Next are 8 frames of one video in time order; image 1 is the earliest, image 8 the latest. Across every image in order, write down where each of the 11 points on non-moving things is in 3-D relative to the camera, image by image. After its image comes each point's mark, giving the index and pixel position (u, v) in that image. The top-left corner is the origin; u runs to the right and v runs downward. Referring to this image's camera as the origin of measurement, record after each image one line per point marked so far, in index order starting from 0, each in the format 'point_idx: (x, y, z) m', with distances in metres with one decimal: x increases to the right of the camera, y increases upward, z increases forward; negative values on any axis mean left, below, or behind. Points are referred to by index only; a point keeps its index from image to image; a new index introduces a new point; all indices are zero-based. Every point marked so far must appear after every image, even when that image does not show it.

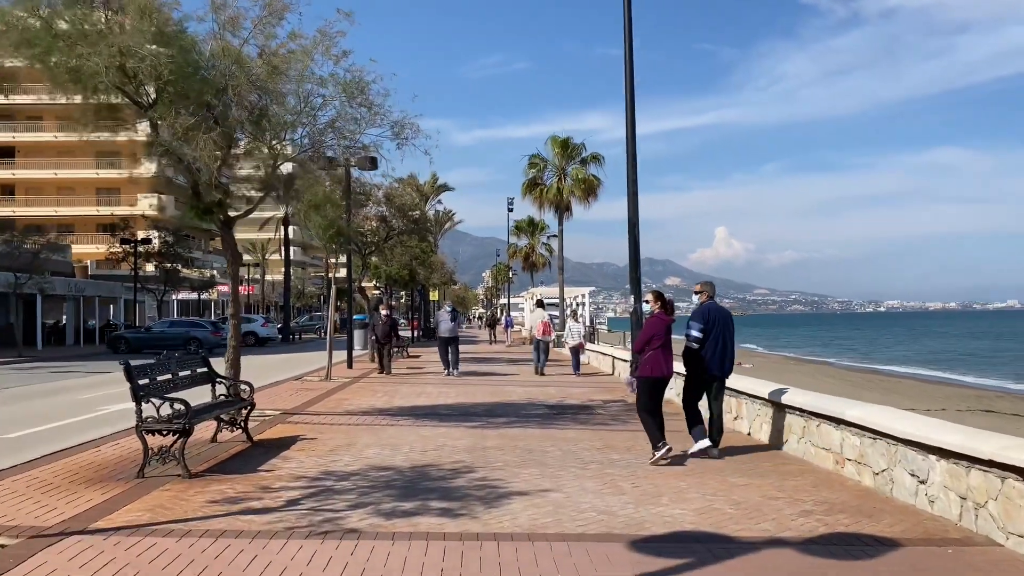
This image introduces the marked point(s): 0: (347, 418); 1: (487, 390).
0: (-2.3, -1.8, +11.7) m
1: (-0.5, -2.0, +15.9) m
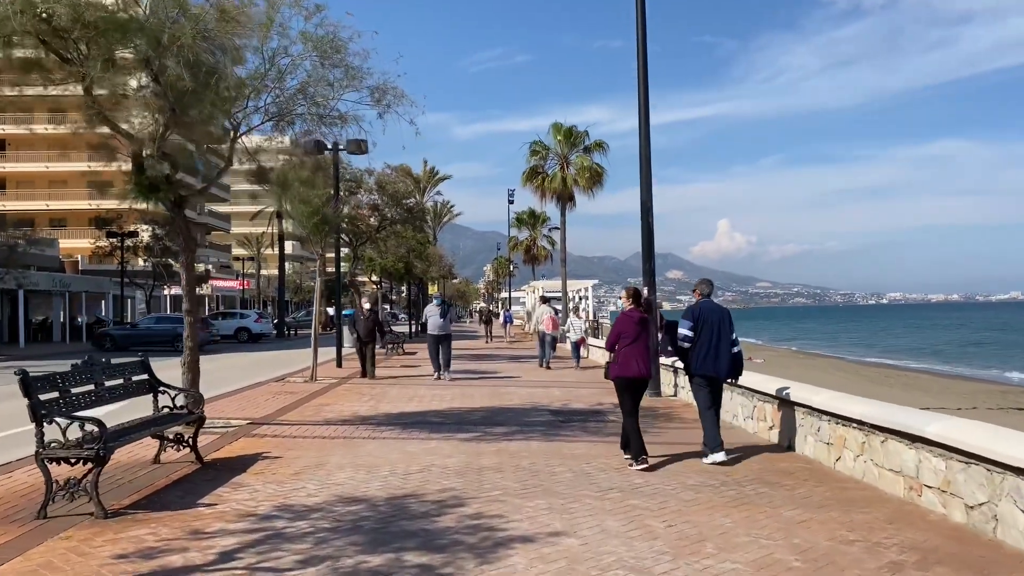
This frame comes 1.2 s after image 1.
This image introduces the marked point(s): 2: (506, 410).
0: (-2.3, -1.7, +10.1) m
1: (-0.5, -1.8, +14.3) m
2: (-0.1, -1.8, +12.6) m
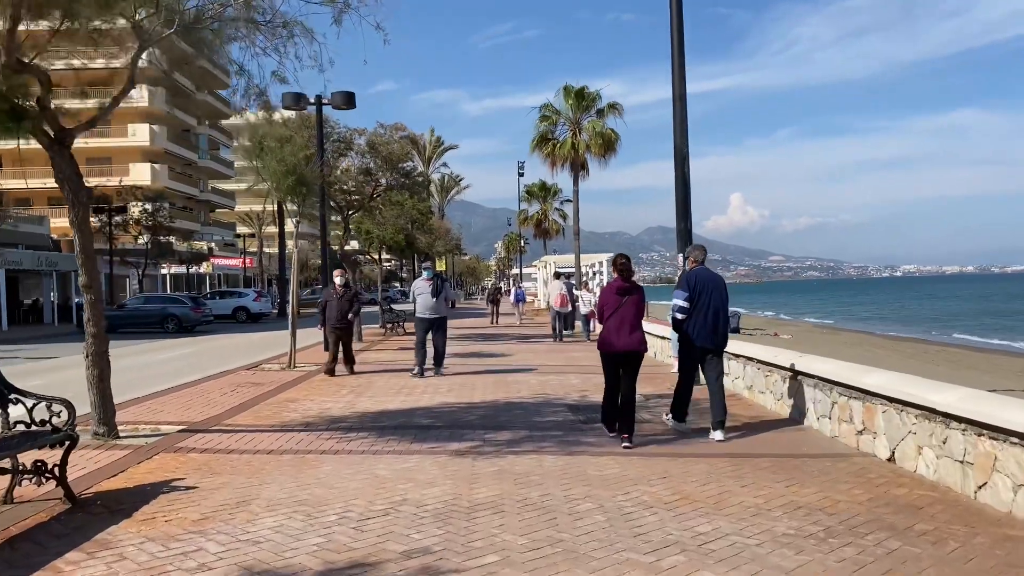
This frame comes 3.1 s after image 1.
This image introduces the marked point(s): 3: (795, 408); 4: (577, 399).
0: (-2.2, -1.4, +7.8) m
1: (-0.3, -1.4, +11.9) m
2: (0.0, -1.4, +10.2) m
3: (+3.1, -1.3, +9.3) m
4: (+0.8, -1.4, +10.7) m
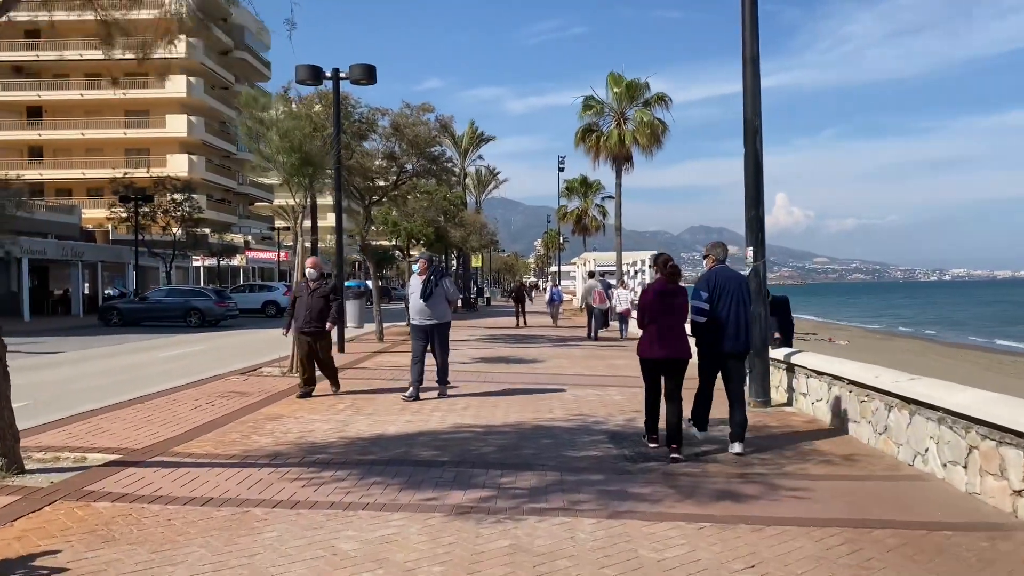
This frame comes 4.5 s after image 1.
0: (-2.0, -1.4, +5.9) m
1: (0.0, -1.3, +10.0) m
2: (+0.3, -1.4, +8.2) m
3: (+3.4, -1.4, +7.2) m
4: (+1.1, -1.4, +8.7) m
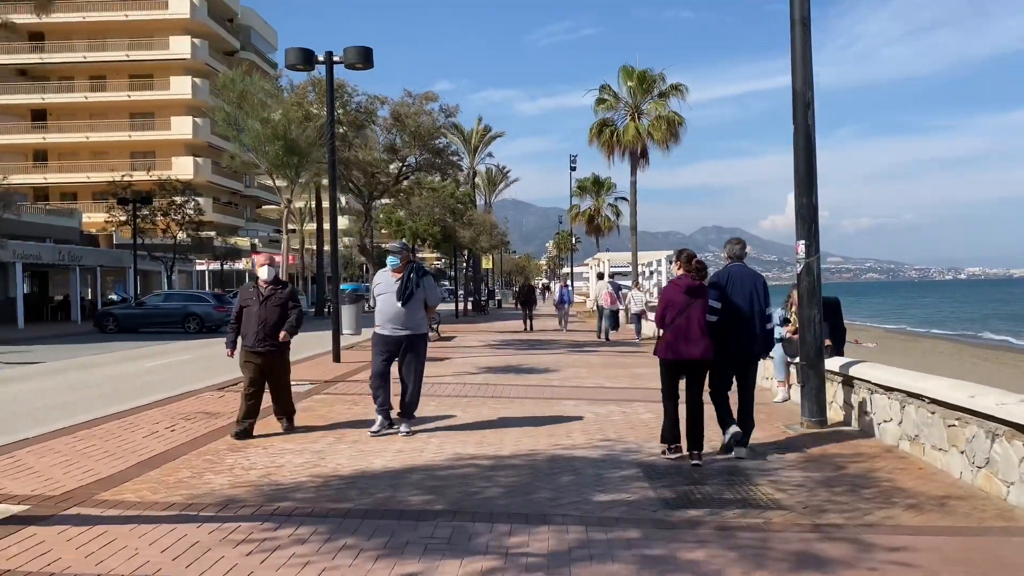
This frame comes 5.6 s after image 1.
0: (-2.0, -1.4, +4.5) m
1: (+0.2, -1.4, +8.5) m
2: (+0.4, -1.4, +6.7) m
3: (+3.5, -1.4, +5.7) m
4: (+1.2, -1.4, +7.3) m
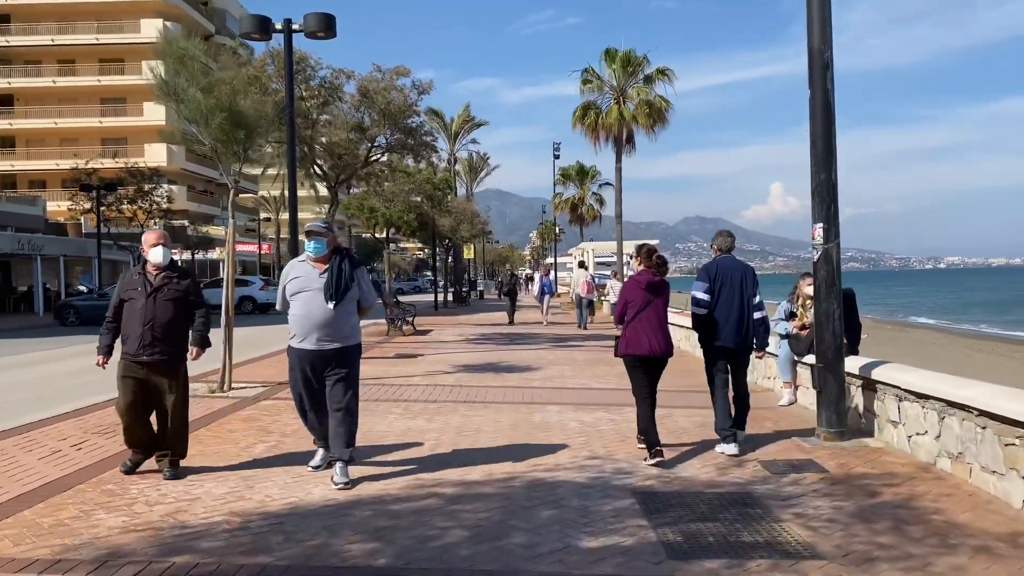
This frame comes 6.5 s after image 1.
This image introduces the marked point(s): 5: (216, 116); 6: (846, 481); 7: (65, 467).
0: (-2.1, -1.4, +3.2) m
1: (-0.1, -1.3, +7.3) m
2: (+0.2, -1.4, +5.5) m
3: (+3.3, -1.3, +4.6) m
4: (+1.0, -1.4, +6.1) m
5: (-4.0, +2.3, +11.5) m
6: (+2.5, -1.4, +6.2) m
7: (-3.3, -1.3, +6.3) m
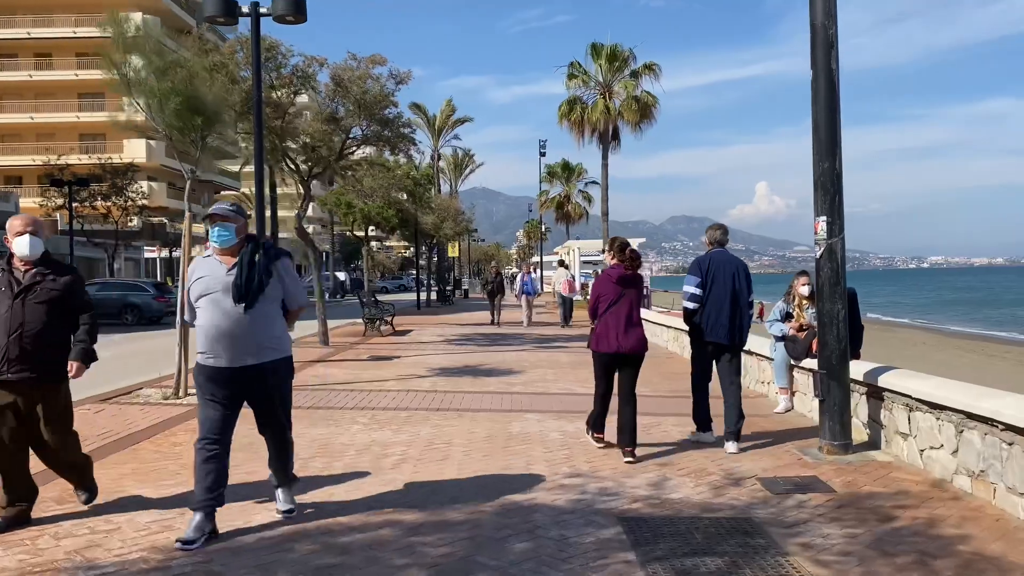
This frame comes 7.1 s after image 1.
0: (-2.3, -1.4, +2.5) m
1: (-0.3, -1.3, +6.6) m
2: (0.0, -1.4, +4.9) m
3: (+3.1, -1.3, +3.9) m
4: (+0.8, -1.4, +5.4) m
5: (-4.3, +2.3, +10.8) m
6: (+2.3, -1.4, +5.6) m
7: (-3.5, -1.3, +5.5) m
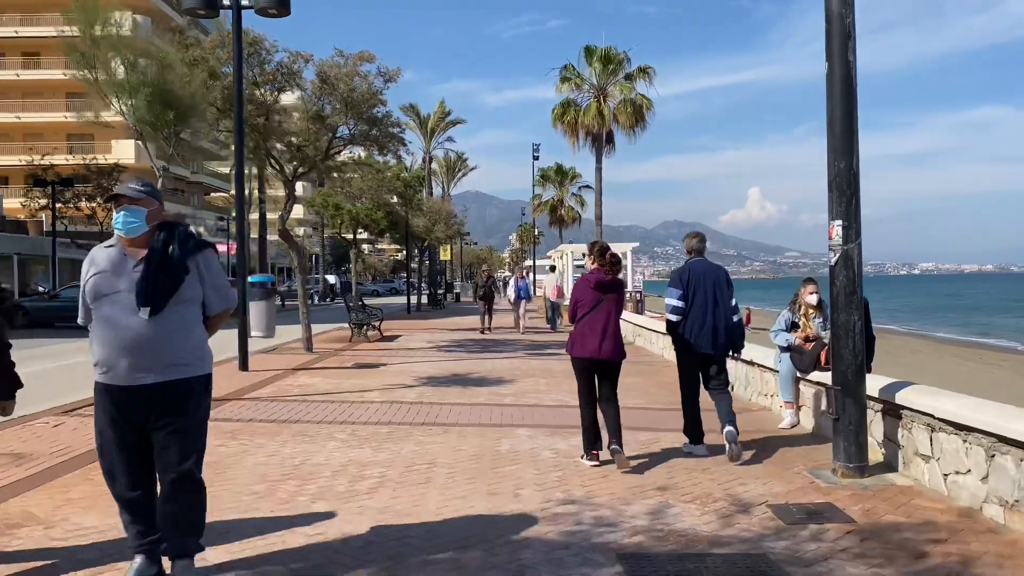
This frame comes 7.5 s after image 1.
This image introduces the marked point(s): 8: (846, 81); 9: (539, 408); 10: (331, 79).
0: (-2.3, -1.4, +2.0) m
1: (-0.4, -1.3, +6.1) m
2: (-0.1, -1.4, +4.3) m
3: (+3.0, -1.4, +3.4) m
4: (+0.7, -1.4, +4.9) m
5: (-4.4, +2.3, +10.2) m
6: (+2.2, -1.5, +5.0) m
7: (-3.6, -1.3, +5.0) m
8: (+2.5, +1.6, +6.3) m
9: (+0.3, -1.4, +9.6) m
10: (-3.3, +3.8, +15.5) m
